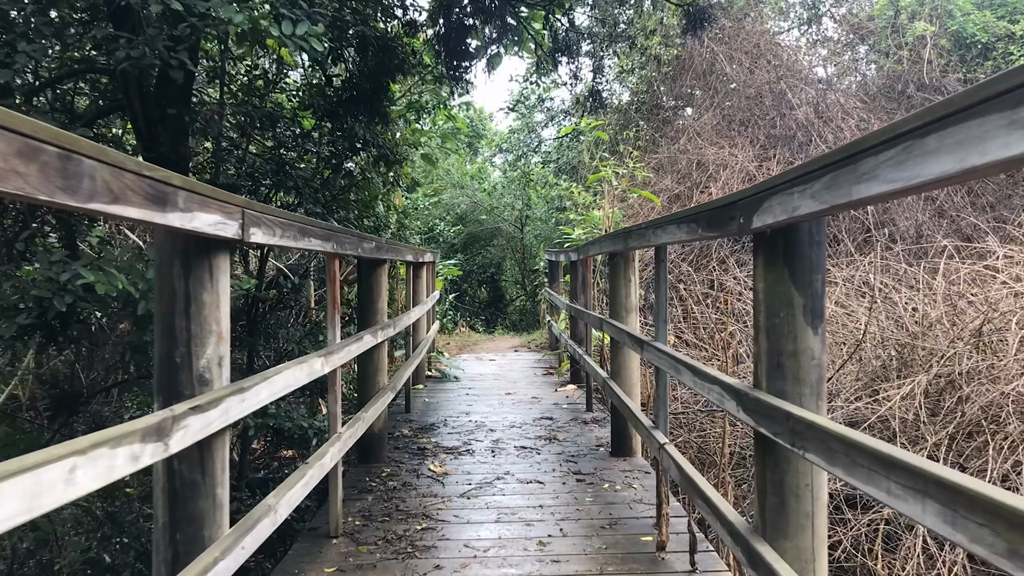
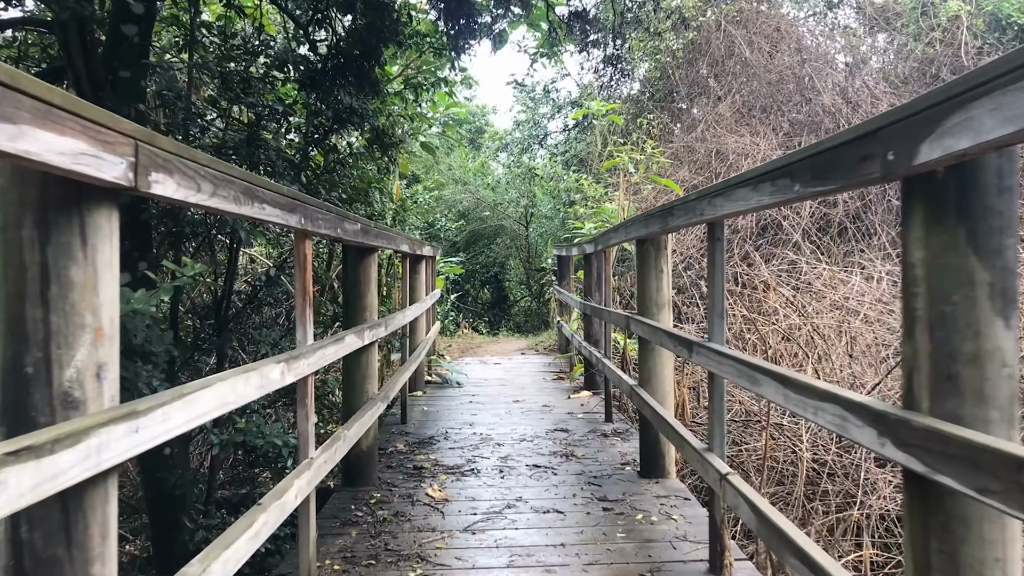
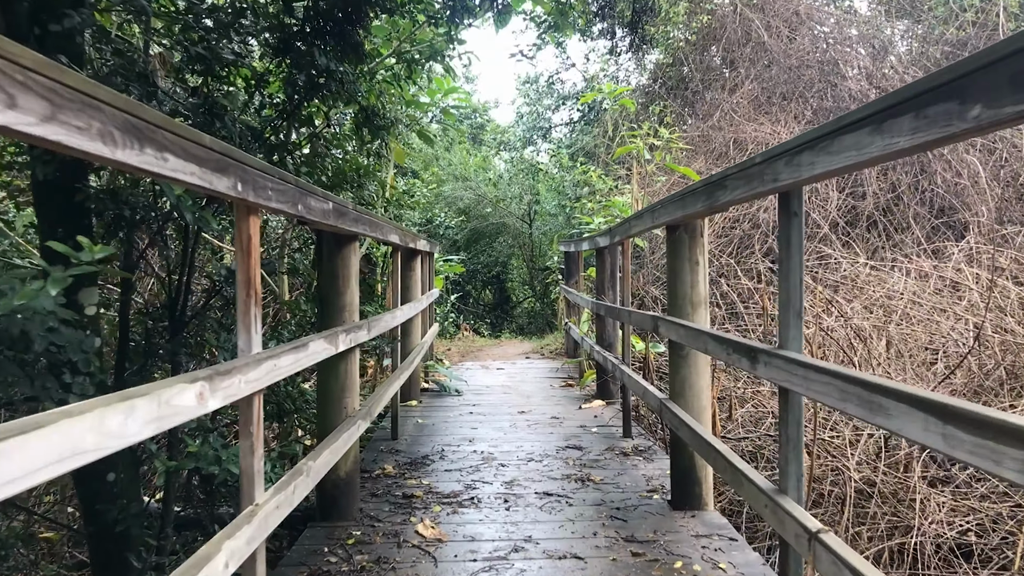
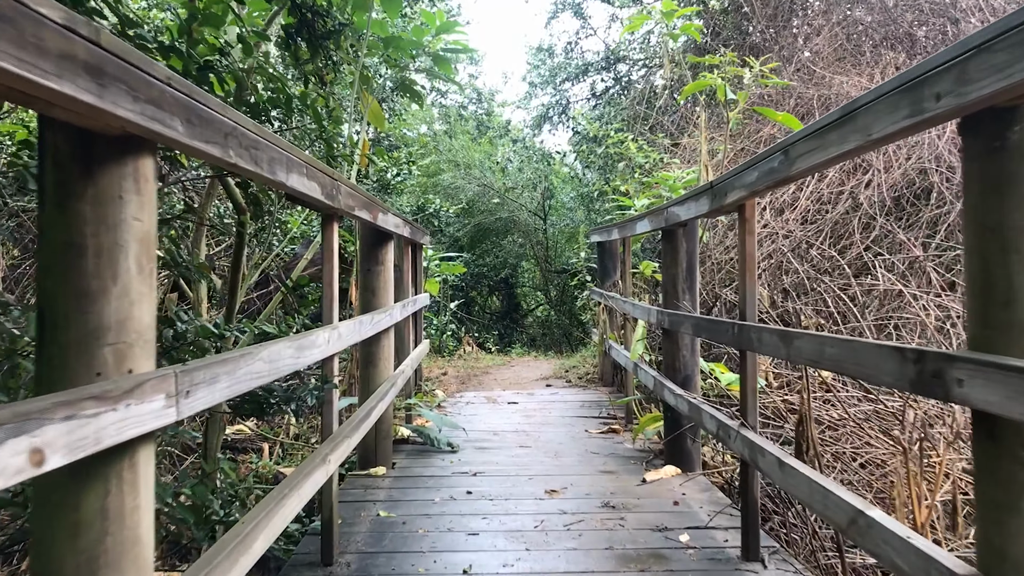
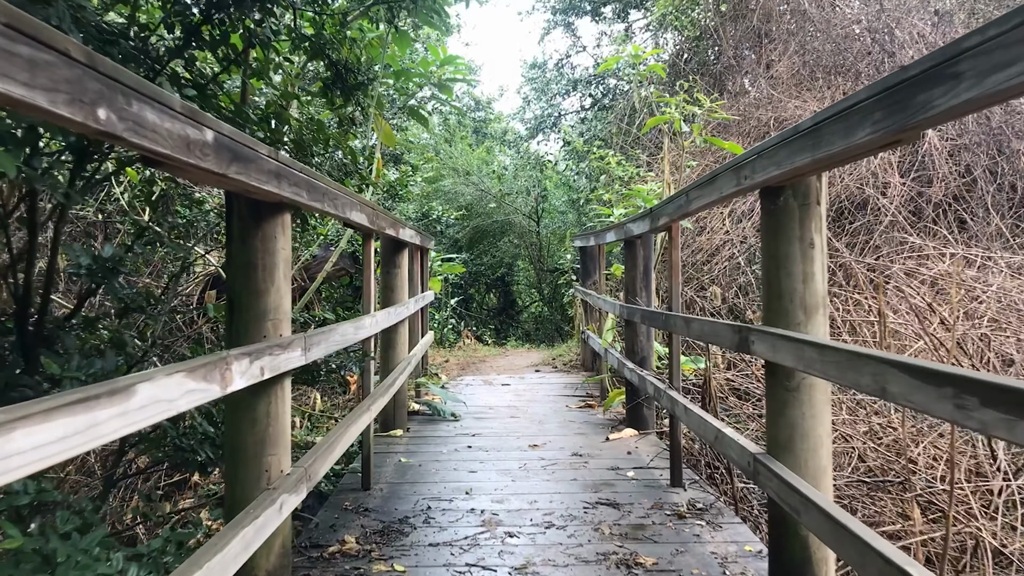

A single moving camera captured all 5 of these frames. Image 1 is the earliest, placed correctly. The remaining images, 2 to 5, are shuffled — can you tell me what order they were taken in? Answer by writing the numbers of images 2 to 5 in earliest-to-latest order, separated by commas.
2, 3, 5, 4
